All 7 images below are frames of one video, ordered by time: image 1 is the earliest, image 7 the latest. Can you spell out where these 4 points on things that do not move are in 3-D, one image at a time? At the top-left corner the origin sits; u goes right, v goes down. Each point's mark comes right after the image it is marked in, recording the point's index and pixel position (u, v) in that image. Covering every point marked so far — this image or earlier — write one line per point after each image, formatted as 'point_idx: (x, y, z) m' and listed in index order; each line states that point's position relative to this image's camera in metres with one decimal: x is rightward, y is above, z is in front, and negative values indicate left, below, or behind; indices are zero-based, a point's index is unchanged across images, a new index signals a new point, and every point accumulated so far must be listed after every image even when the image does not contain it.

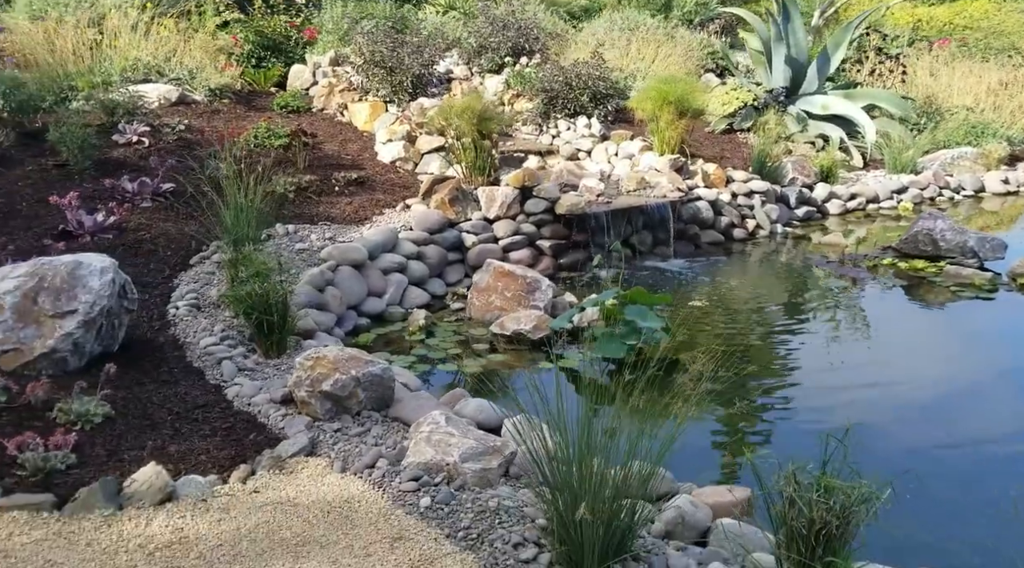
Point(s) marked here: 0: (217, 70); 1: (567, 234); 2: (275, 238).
0: (-3.1, +2.3, +10.5) m
1: (+0.4, +0.4, +7.5) m
2: (-1.6, +0.3, +6.4) m
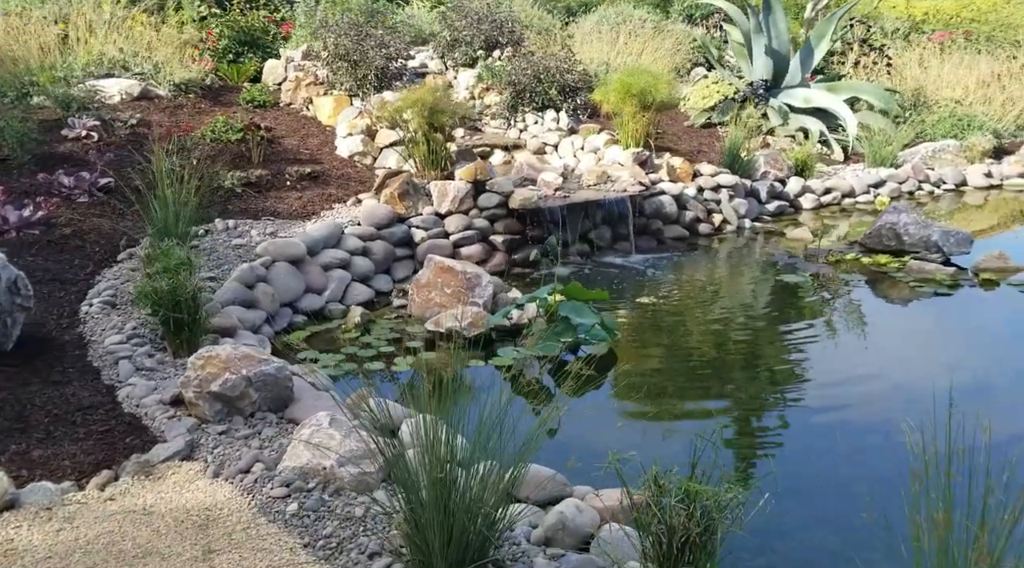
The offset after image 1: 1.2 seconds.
0: (-3.5, +2.3, +10.3) m
1: (+0.1, +0.4, +7.3) m
2: (-1.9, +0.3, +6.3) m
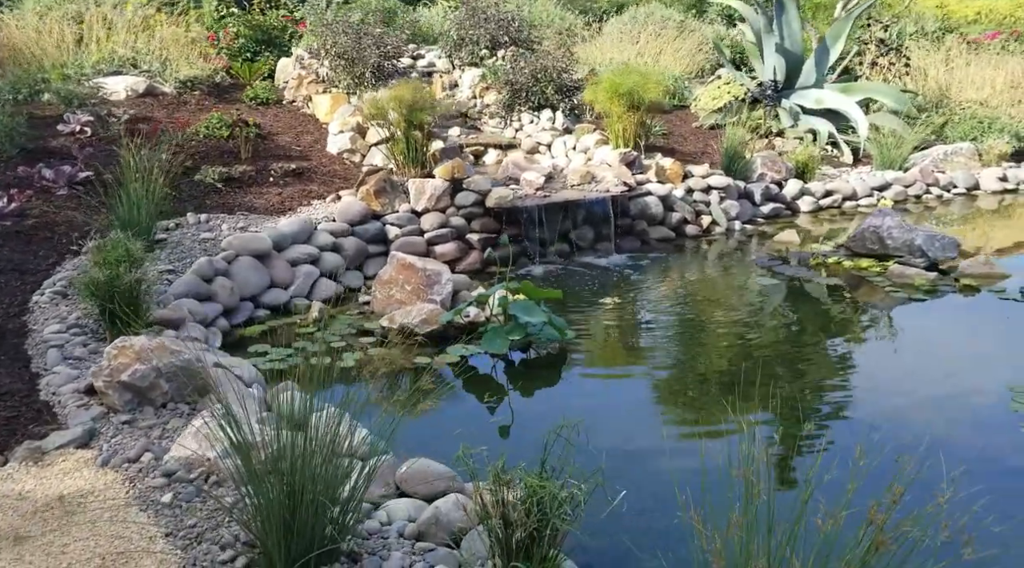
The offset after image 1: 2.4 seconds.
0: (-3.4, +2.4, +10.5) m
1: (-0.1, +0.4, +7.2) m
2: (-2.2, +0.4, +6.4) m
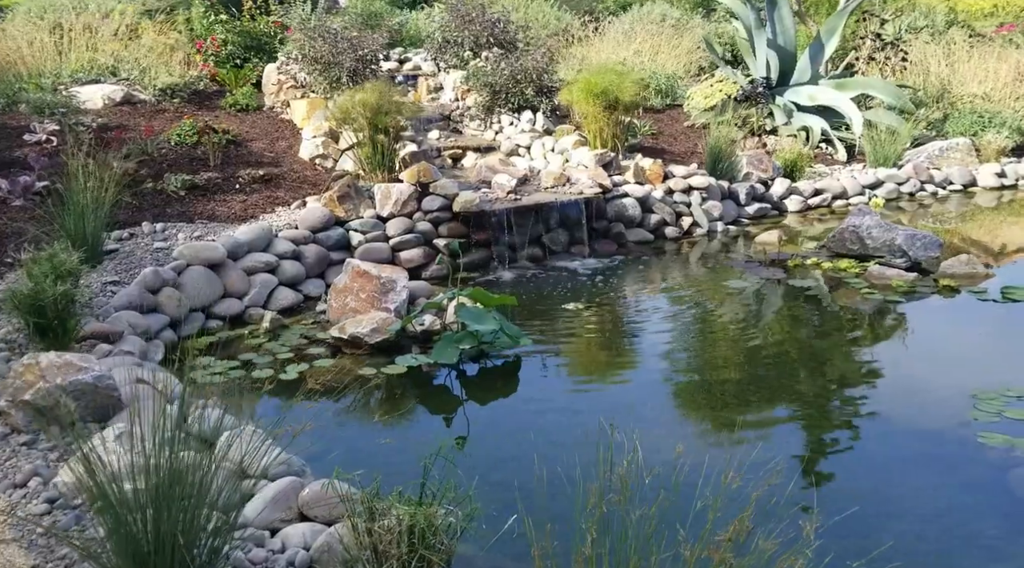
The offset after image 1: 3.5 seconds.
0: (-3.6, +2.3, +10.4) m
1: (-0.3, +0.4, +7.1) m
2: (-2.4, +0.3, +6.2) m
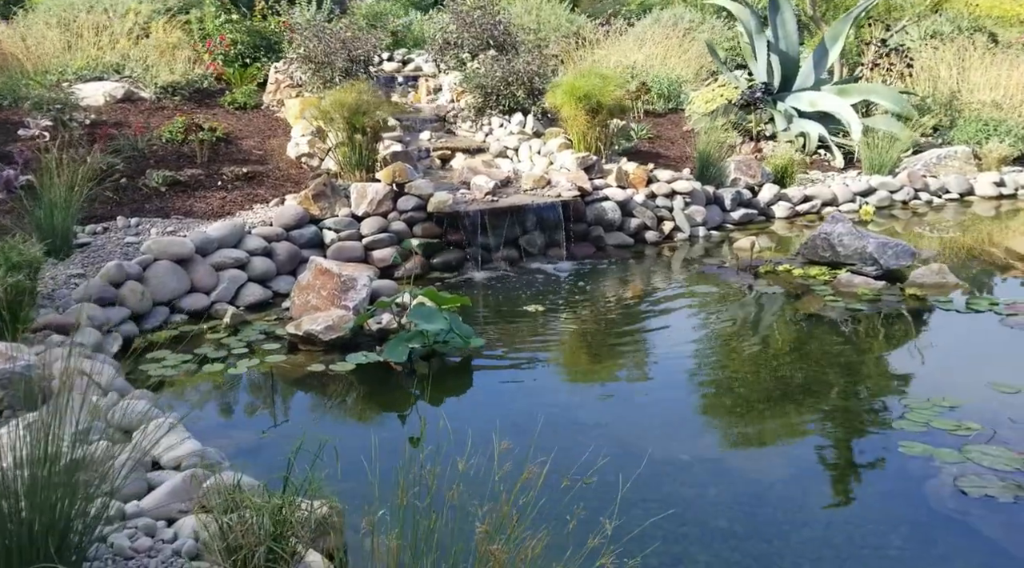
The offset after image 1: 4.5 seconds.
0: (-3.6, +2.4, +10.6) m
1: (-0.5, +0.4, +7.1) m
2: (-2.6, +0.3, +6.3) m
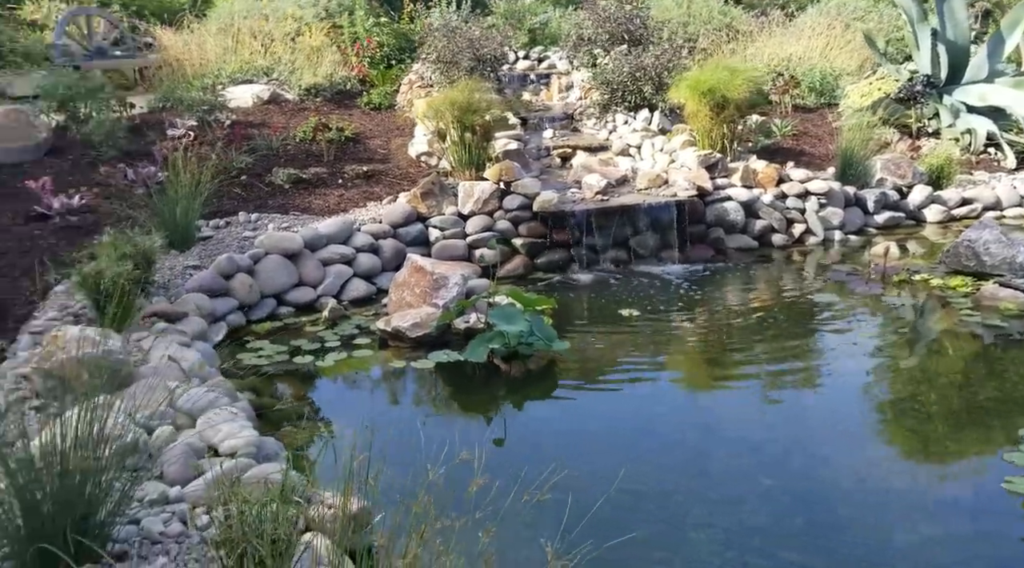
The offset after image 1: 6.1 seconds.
0: (-2.1, +2.4, +11.0) m
1: (+0.3, +0.4, +7.1) m
2: (-1.9, +0.4, +6.7) m
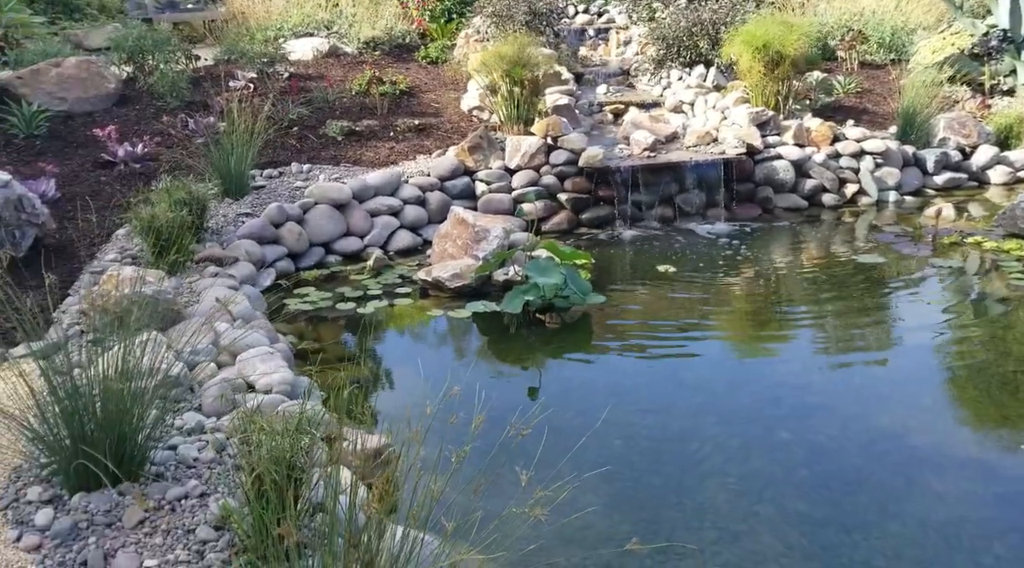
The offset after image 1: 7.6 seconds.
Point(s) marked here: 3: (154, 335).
0: (-1.4, +3.0, +11.1) m
1: (+0.6, +0.7, +7.1) m
2: (-1.6, +0.8, +6.9) m
3: (-1.2, -0.2, +3.4) m
